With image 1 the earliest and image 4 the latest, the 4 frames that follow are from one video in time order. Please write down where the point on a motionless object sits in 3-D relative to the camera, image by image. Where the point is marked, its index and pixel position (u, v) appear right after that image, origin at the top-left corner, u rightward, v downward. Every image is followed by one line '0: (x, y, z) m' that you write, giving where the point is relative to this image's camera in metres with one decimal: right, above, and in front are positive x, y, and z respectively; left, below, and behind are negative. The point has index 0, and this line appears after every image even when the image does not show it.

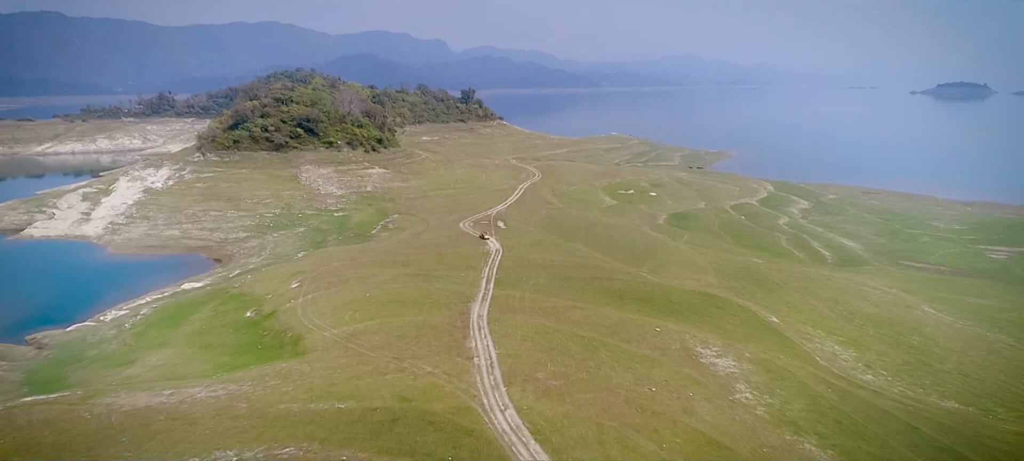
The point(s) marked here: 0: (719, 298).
0: (+8.0, -2.6, +19.1) m
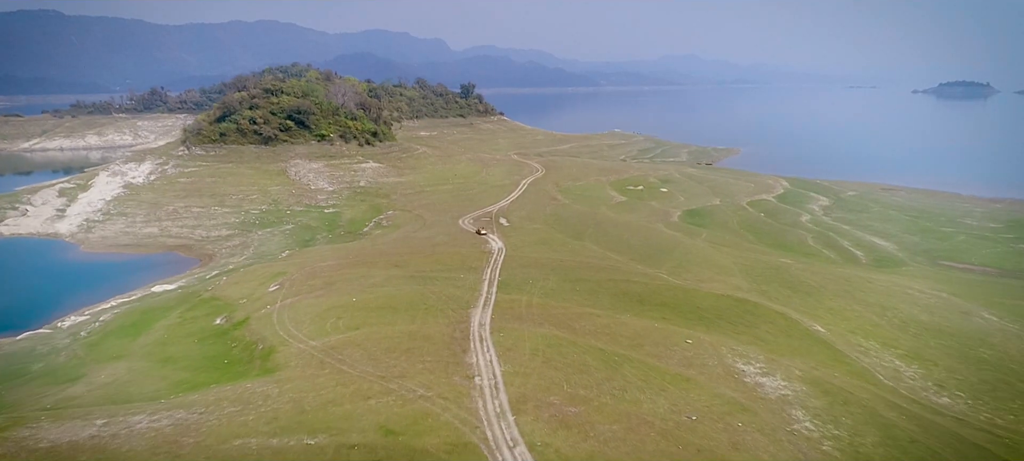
0: (+8.1, -2.5, +16.9) m
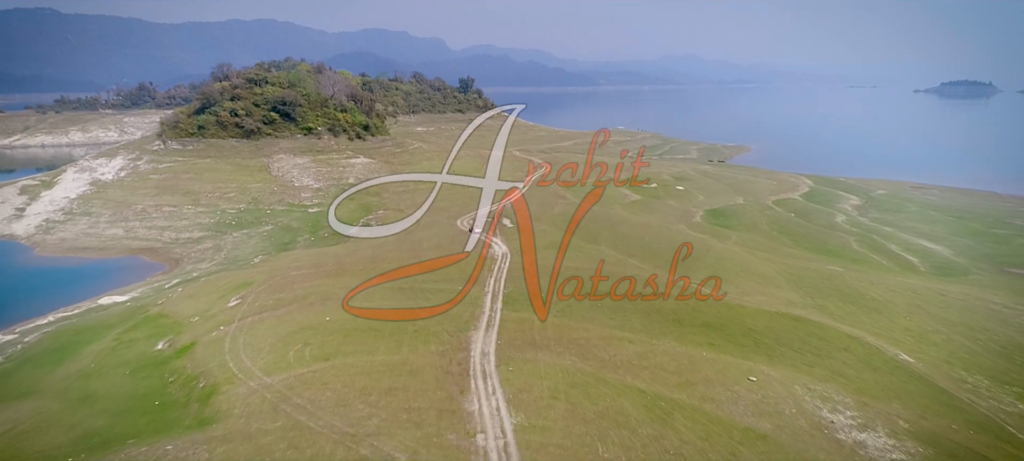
0: (+8.4, -2.6, +13.8) m
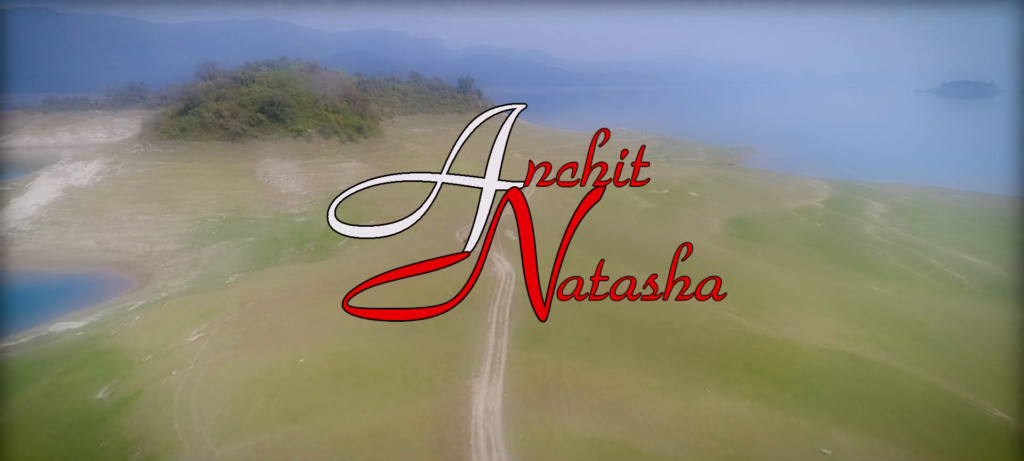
0: (+8.6, -3.1, +11.7) m
